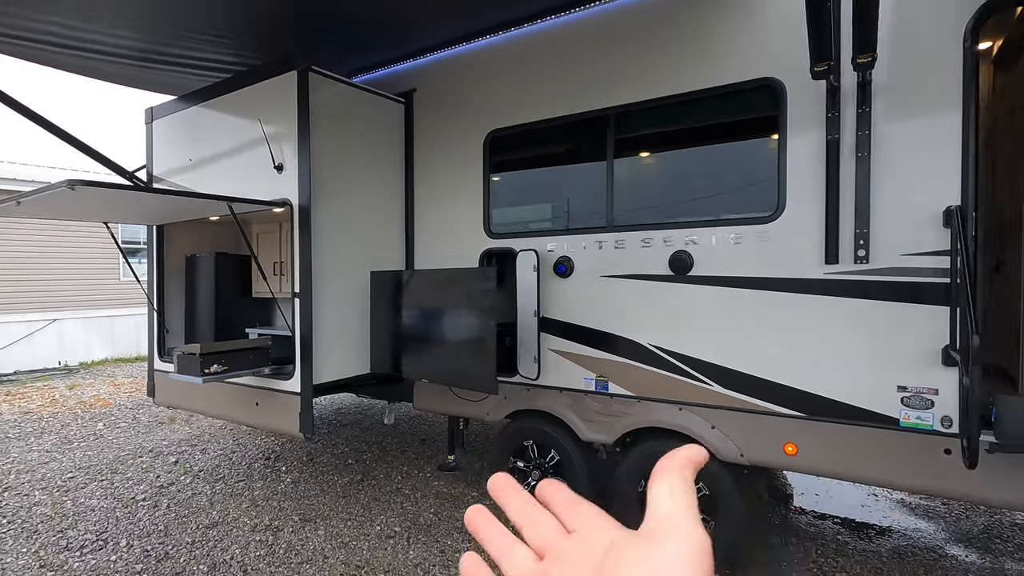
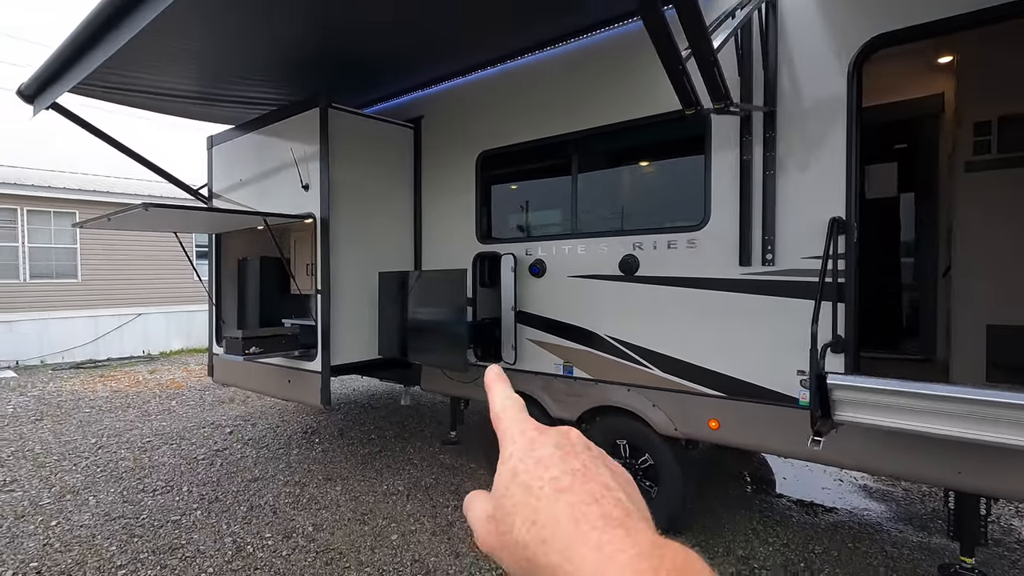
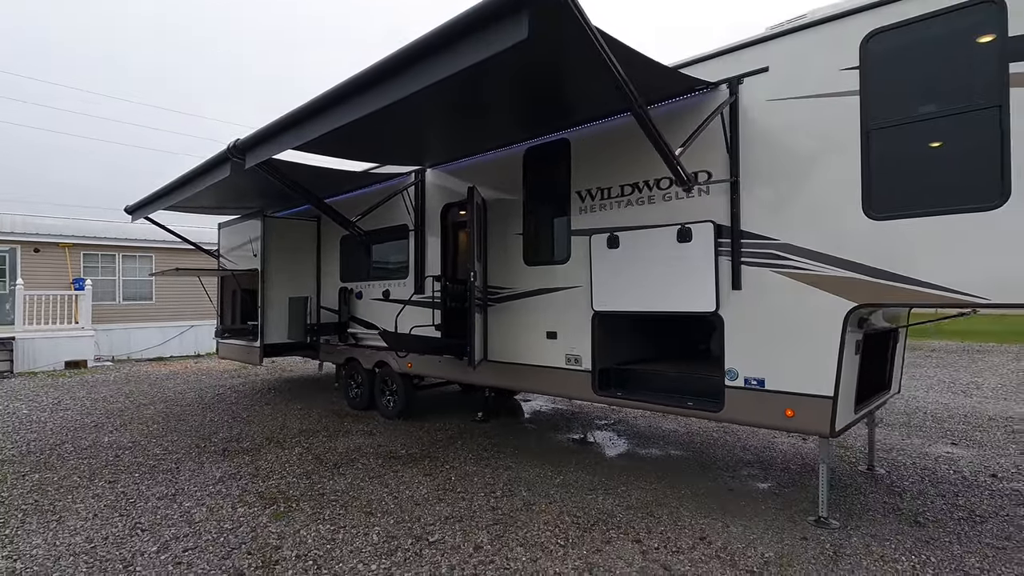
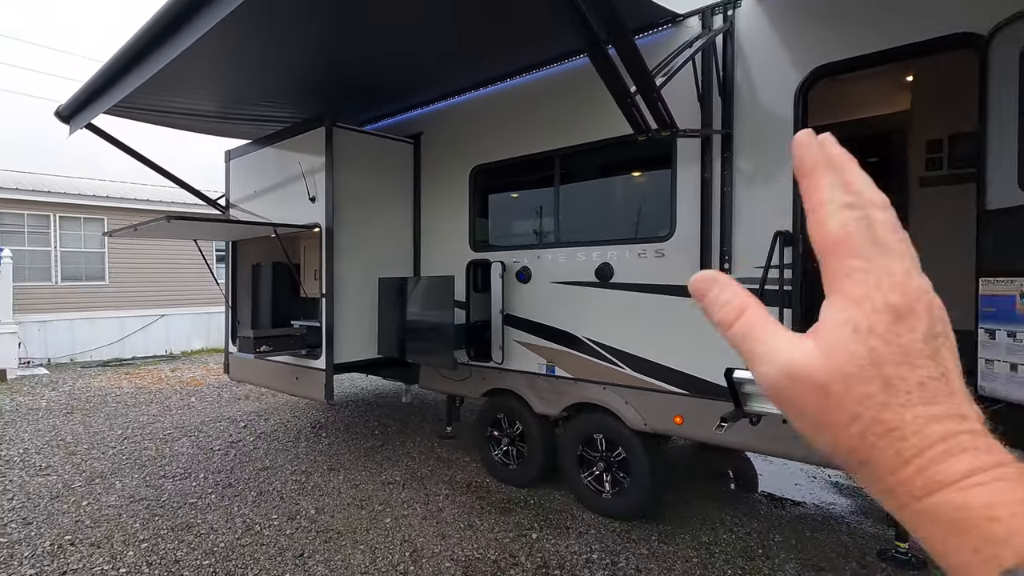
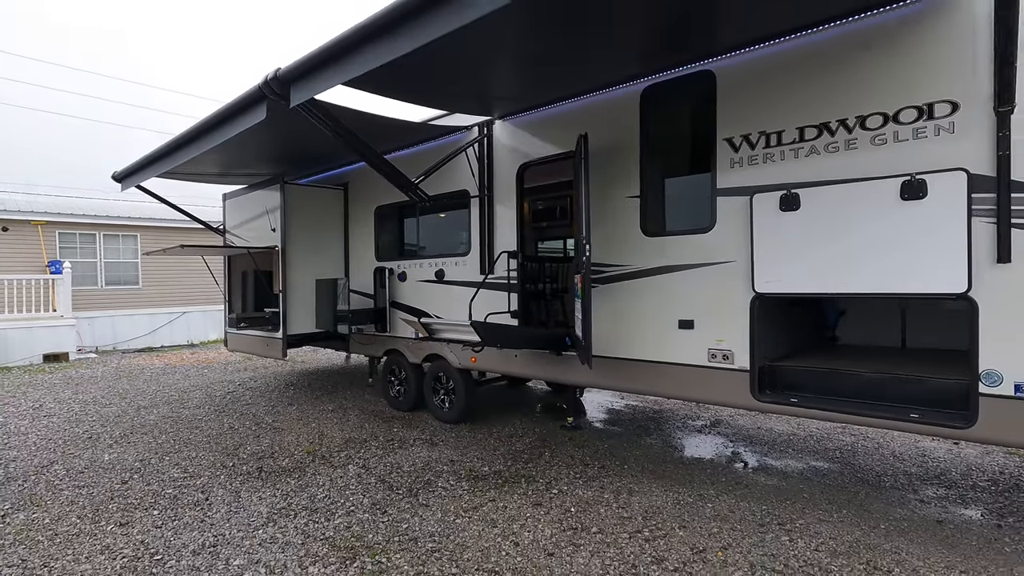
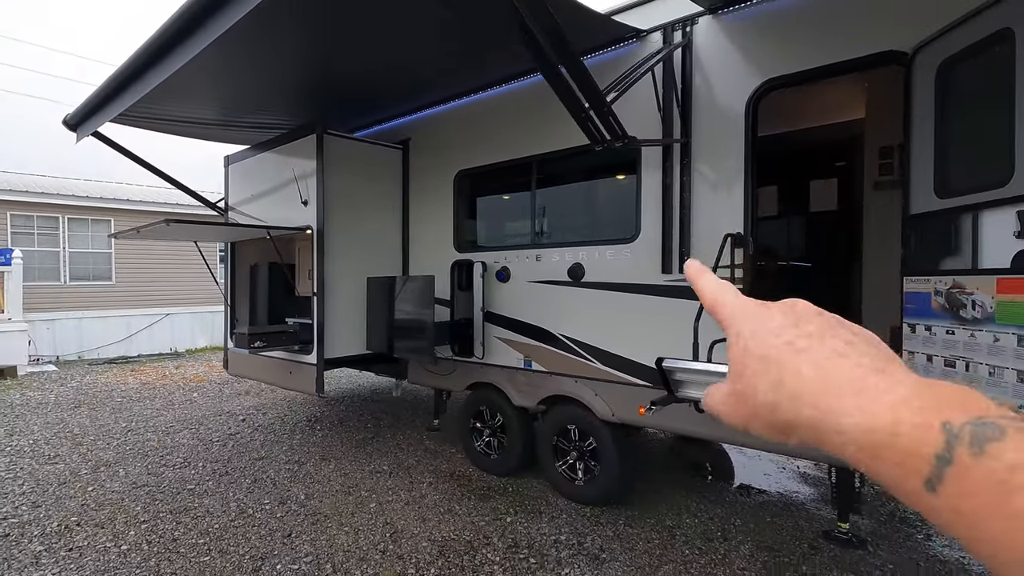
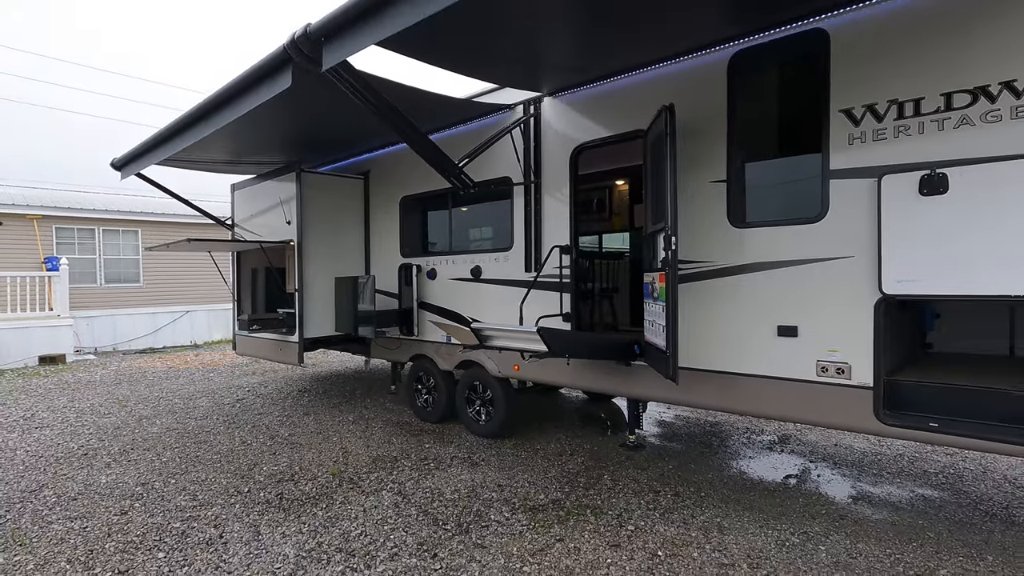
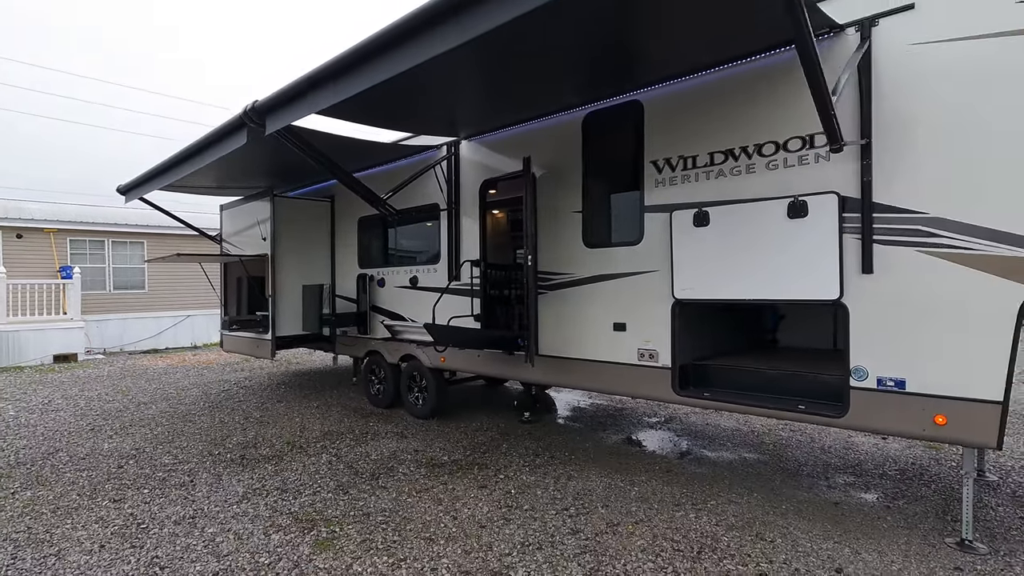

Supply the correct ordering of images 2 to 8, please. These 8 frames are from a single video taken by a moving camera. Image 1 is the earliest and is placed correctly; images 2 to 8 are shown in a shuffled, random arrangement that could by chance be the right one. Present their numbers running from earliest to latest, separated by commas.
2, 4, 6, 7, 5, 8, 3
